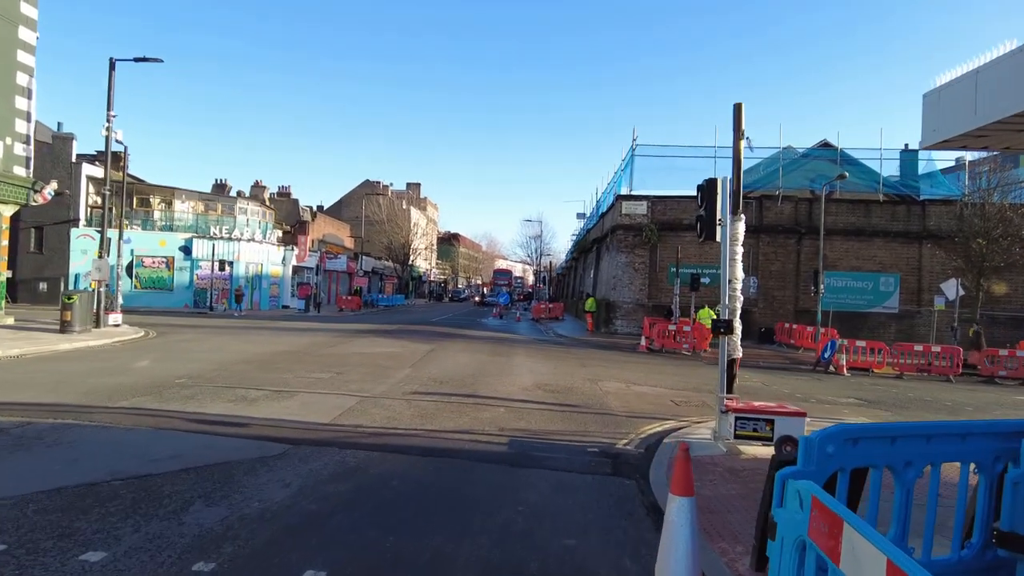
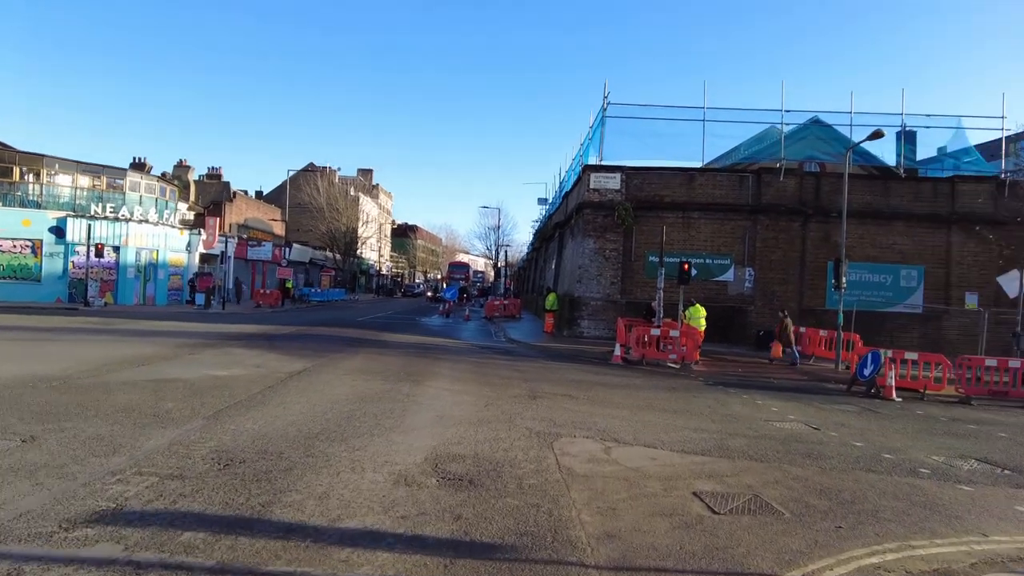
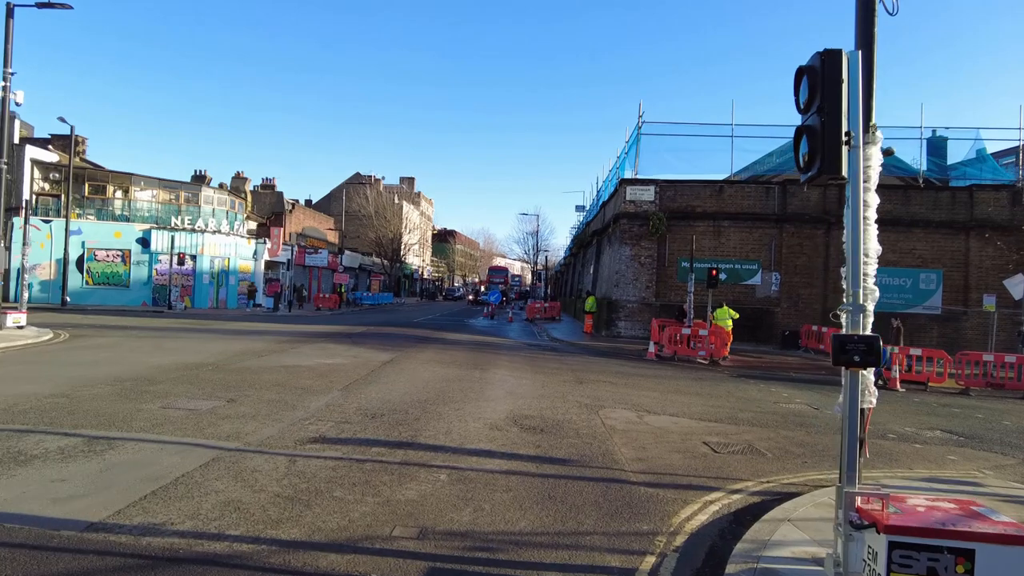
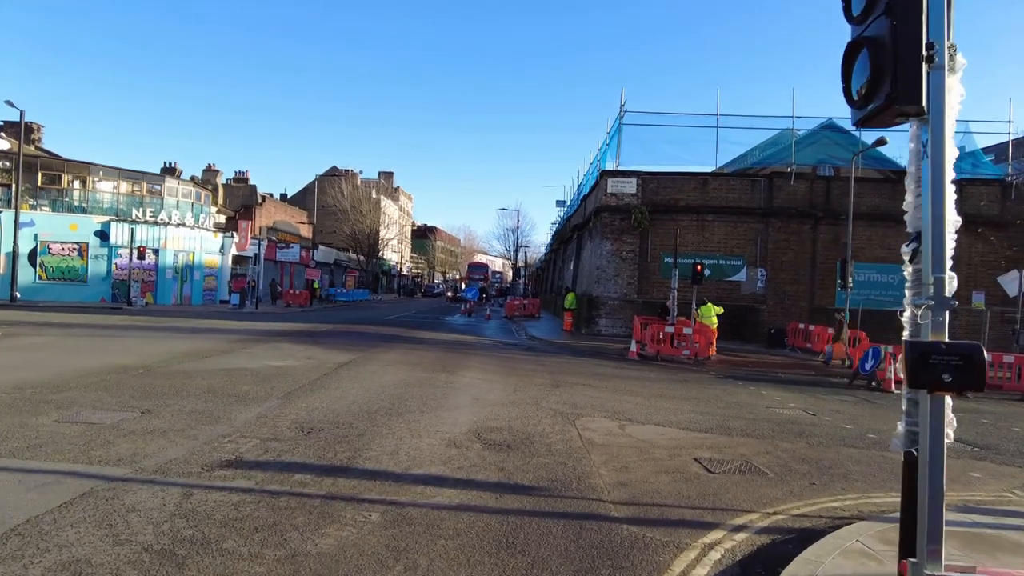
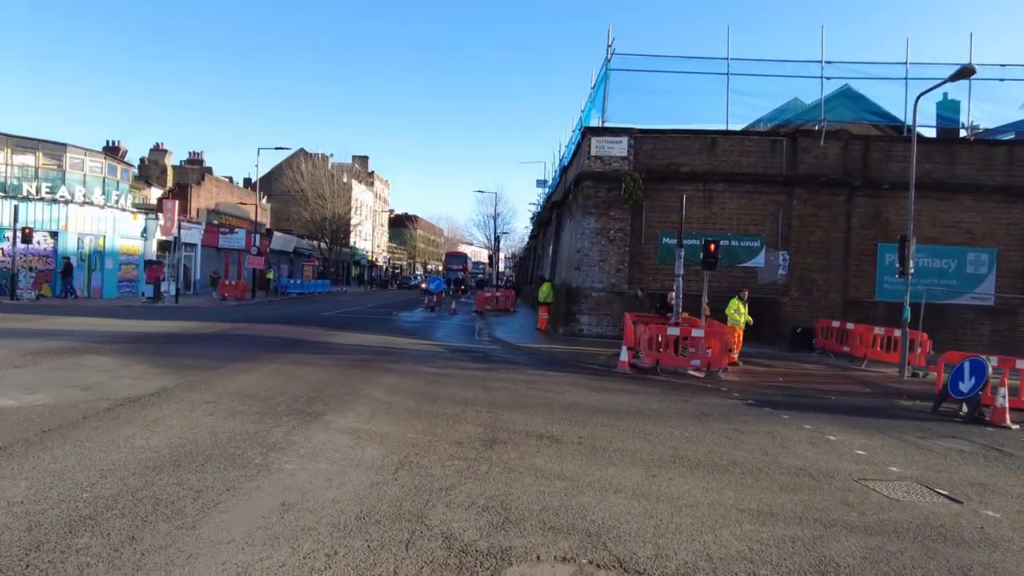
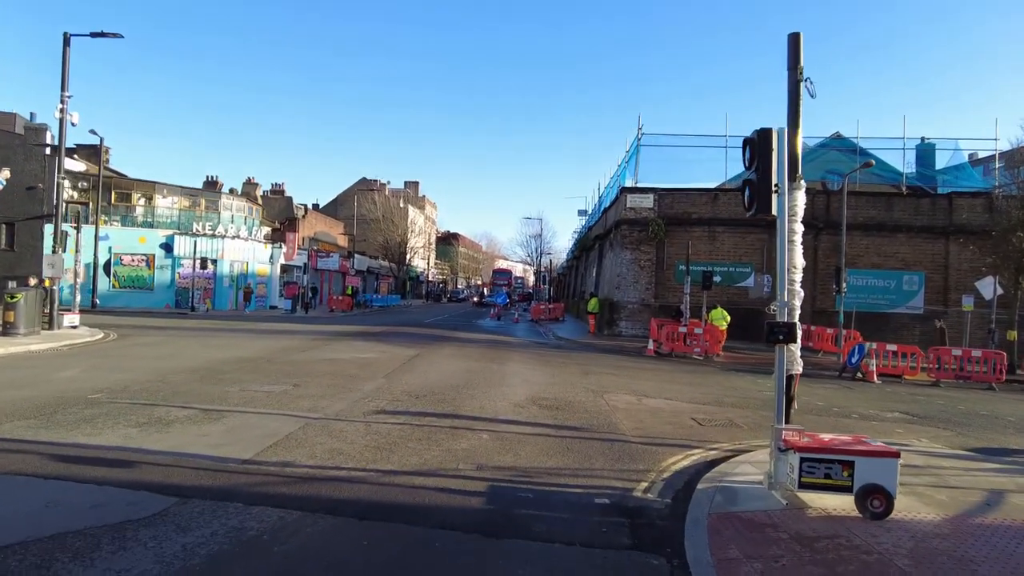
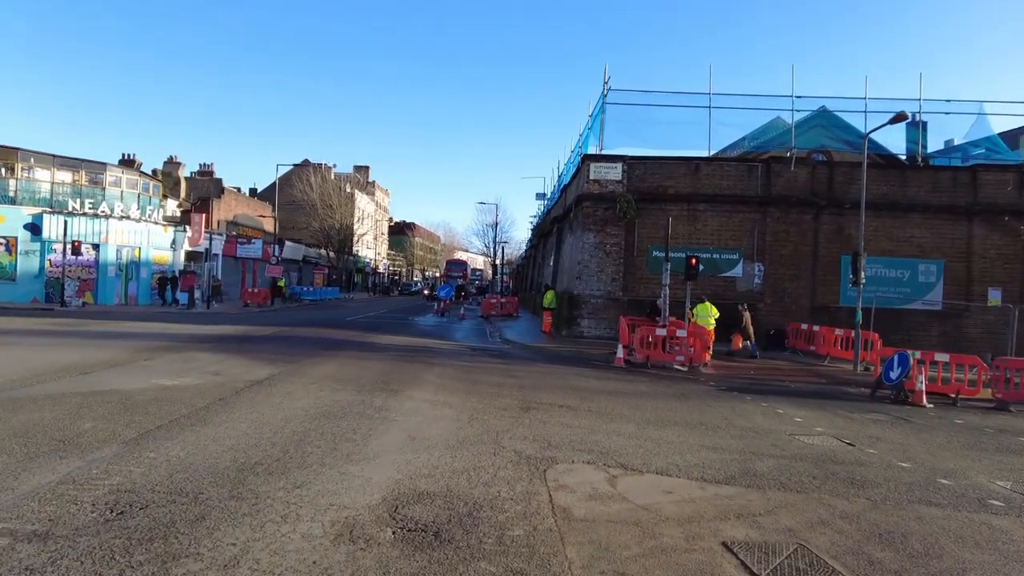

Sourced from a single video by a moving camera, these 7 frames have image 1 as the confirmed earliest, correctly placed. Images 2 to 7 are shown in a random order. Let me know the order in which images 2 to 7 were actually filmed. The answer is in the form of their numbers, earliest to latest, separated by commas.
6, 3, 4, 2, 7, 5
